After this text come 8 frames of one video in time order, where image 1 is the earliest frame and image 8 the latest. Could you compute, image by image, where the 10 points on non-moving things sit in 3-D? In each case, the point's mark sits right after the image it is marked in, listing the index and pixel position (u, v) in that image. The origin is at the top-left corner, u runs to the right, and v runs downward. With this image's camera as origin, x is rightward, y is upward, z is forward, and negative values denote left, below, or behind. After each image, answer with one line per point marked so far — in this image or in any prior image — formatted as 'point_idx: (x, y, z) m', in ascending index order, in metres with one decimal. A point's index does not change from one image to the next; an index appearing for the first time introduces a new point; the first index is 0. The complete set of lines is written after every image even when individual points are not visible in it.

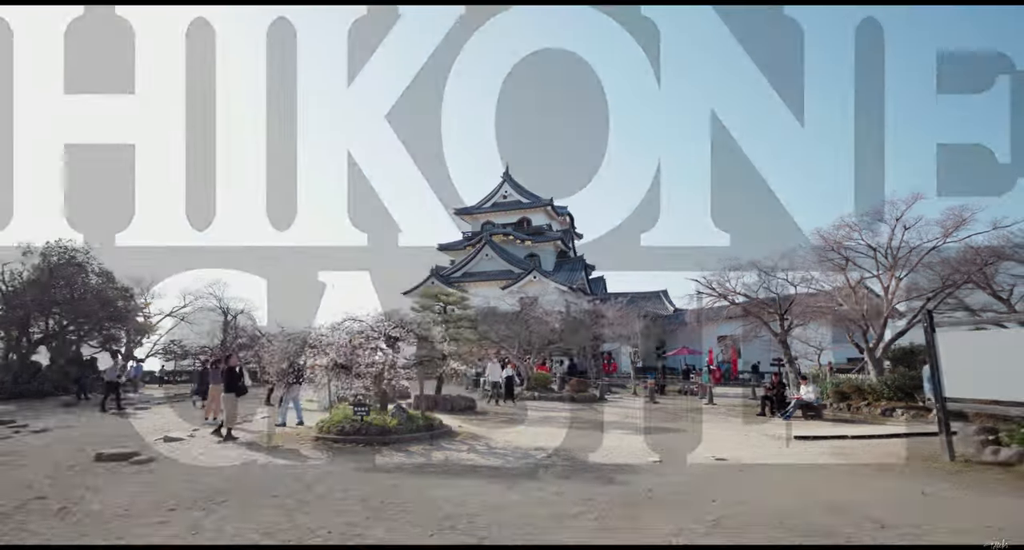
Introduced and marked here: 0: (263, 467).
0: (-3.3, -2.6, +7.3) m
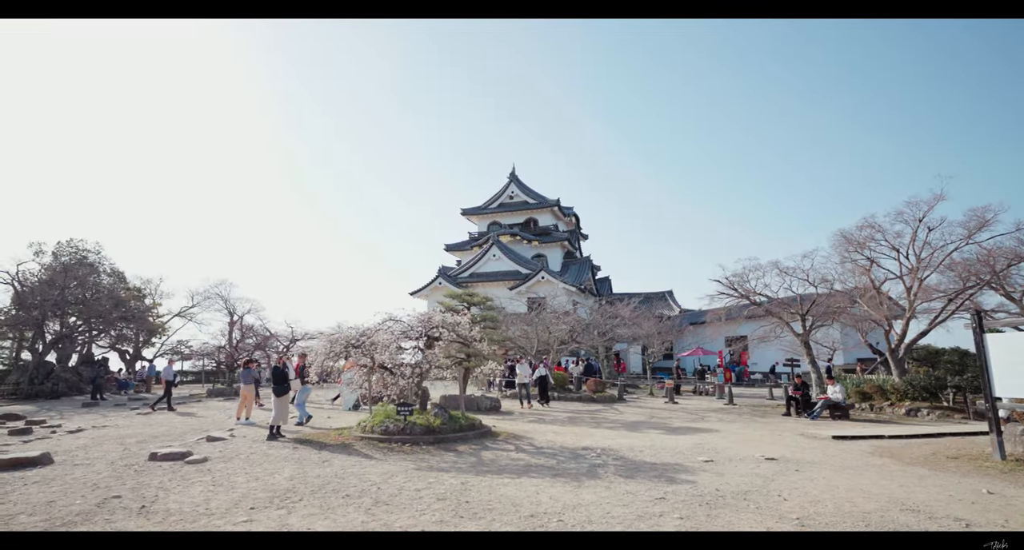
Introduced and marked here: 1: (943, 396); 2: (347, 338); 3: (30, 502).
0: (-2.5, -2.6, +7.3) m
1: (+12.3, -3.5, +15.7) m
2: (-3.0, -1.2, +10.3) m
3: (-4.8, -2.3, +5.6) m
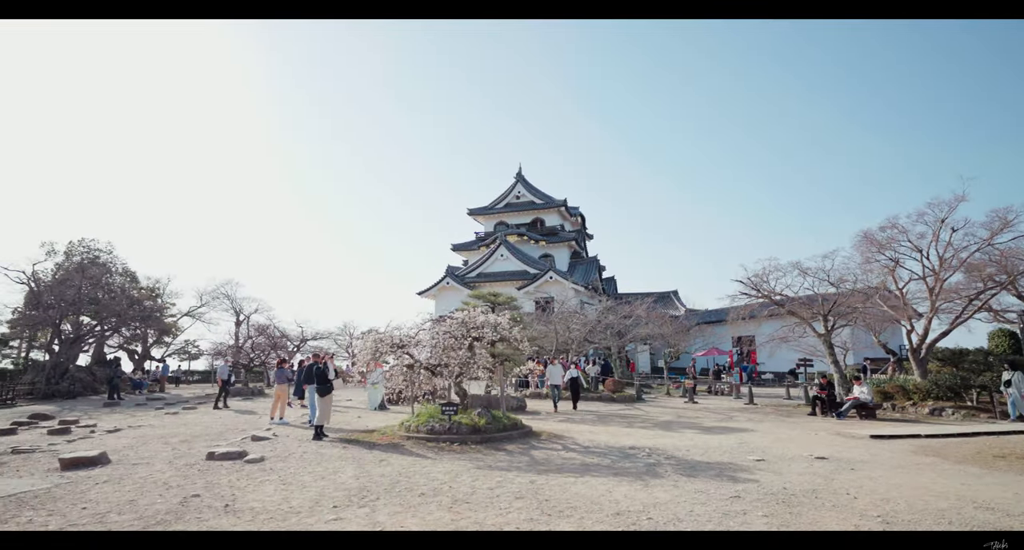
0: (-1.7, -2.6, +7.4) m
1: (+13.1, -3.5, +15.8) m
2: (-2.2, -1.2, +10.4) m
3: (-4.1, -2.3, +5.6) m
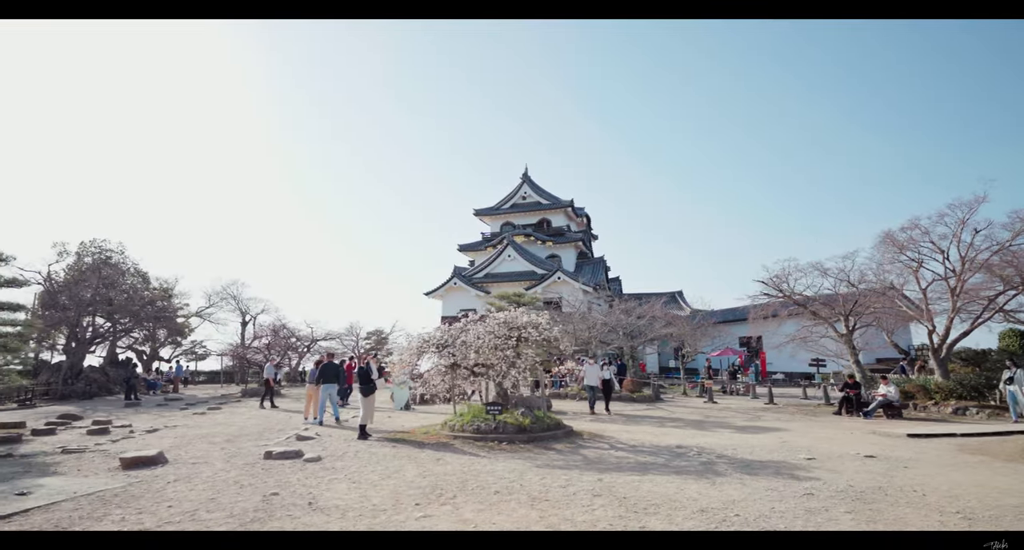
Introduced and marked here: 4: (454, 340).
0: (-0.9, -2.6, +7.4) m
1: (+13.8, -3.5, +15.9) m
2: (-1.4, -1.2, +10.4) m
3: (-3.3, -2.3, +5.6) m
4: (-1.1, -1.2, +10.4) m
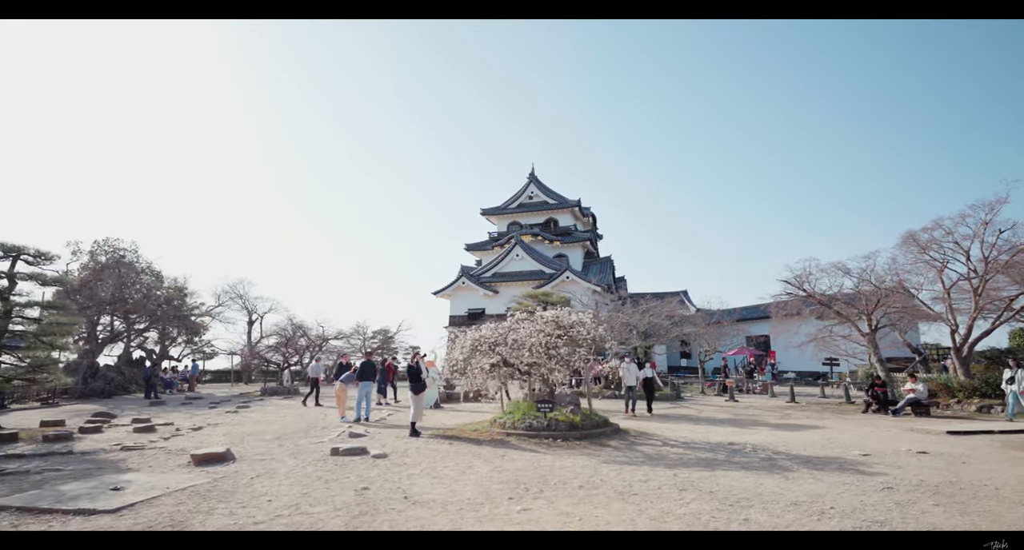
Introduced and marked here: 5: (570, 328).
0: (0.0, -2.5, +7.6) m
1: (+14.7, -3.5, +16.1) m
2: (-0.5, -1.2, +10.6) m
3: (-2.3, -2.3, +5.7) m
4: (-0.2, -1.2, +10.5) m
5: (+1.1, -1.0, +10.6) m
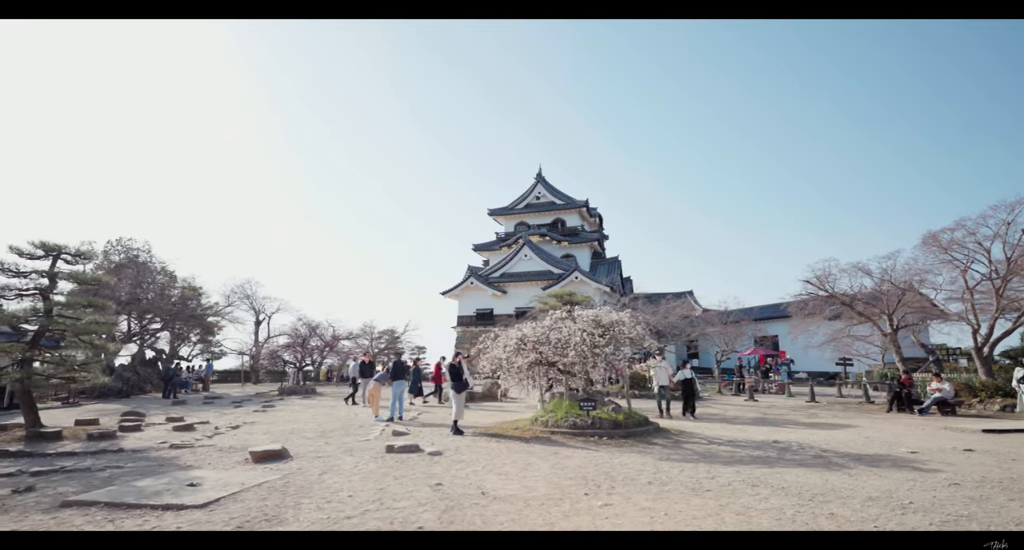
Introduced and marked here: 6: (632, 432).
0: (+0.8, -2.5, +7.6) m
1: (+15.5, -3.5, +16.2) m
2: (+0.3, -1.2, +10.6) m
3: (-1.5, -2.3, +5.8) m
4: (+0.6, -1.2, +10.6) m
5: (+1.9, -1.0, +10.7) m
6: (+2.1, -2.7, +9.5) m
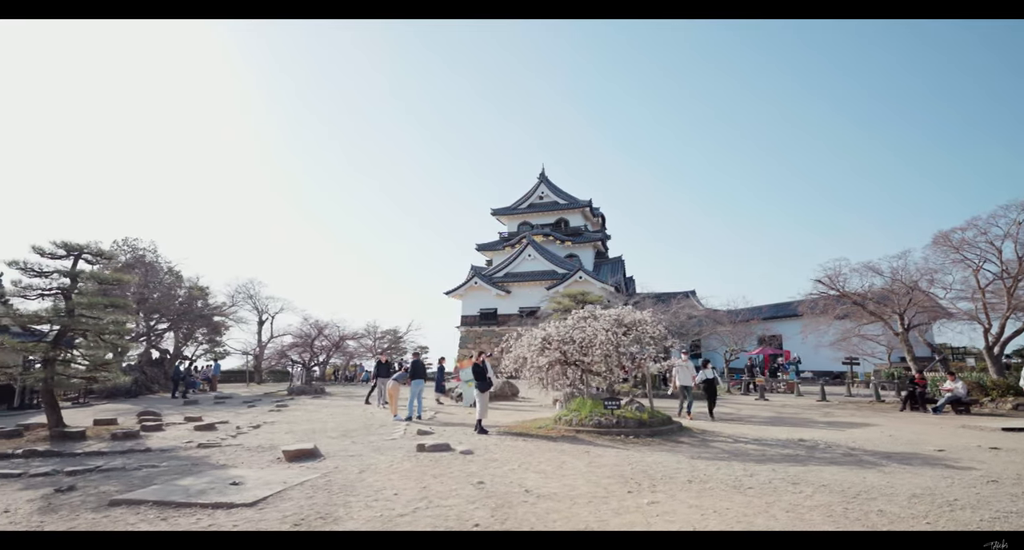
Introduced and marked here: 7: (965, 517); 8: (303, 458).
0: (+1.2, -2.5, +7.6) m
1: (+15.9, -3.5, +16.3) m
2: (+0.7, -1.2, +10.7) m
3: (-1.1, -2.3, +5.8) m
4: (+1.0, -1.2, +10.6) m
5: (+2.3, -1.0, +10.7) m
6: (+2.5, -2.7, +9.6) m
7: (+3.9, -2.1, +4.8) m
8: (-2.9, -2.5, +7.6) m
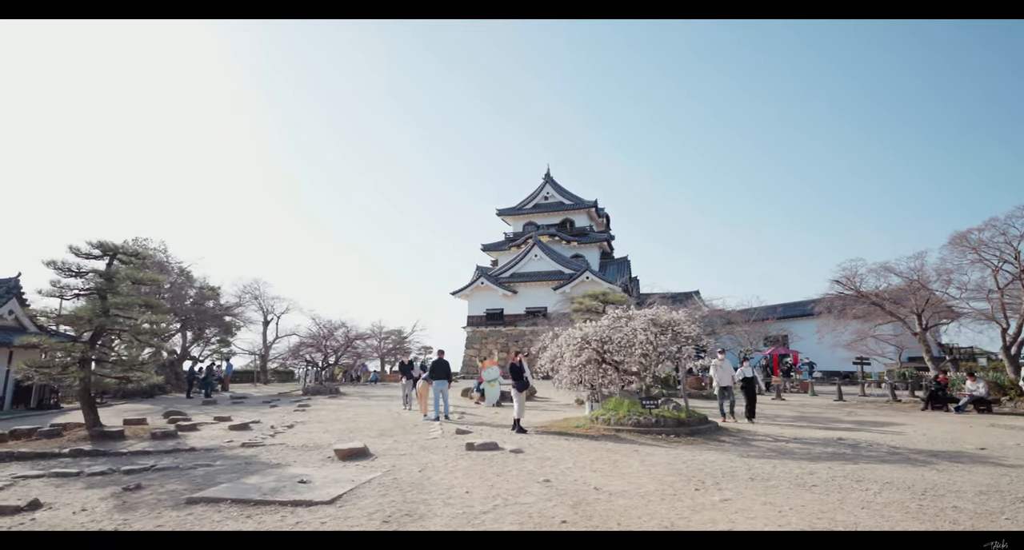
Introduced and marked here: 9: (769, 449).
0: (+1.9, -2.5, +7.7) m
1: (+16.6, -3.5, +16.4) m
2: (+1.4, -1.2, +10.7) m
3: (-0.4, -2.3, +5.9) m
4: (+1.7, -1.2, +10.7) m
5: (+3.0, -1.0, +10.8) m
6: (+3.2, -2.7, +9.6) m
7: (+4.7, -2.1, +4.9) m
8: (-2.2, -2.5, +7.7) m
9: (+3.9, -2.7, +8.4) m
